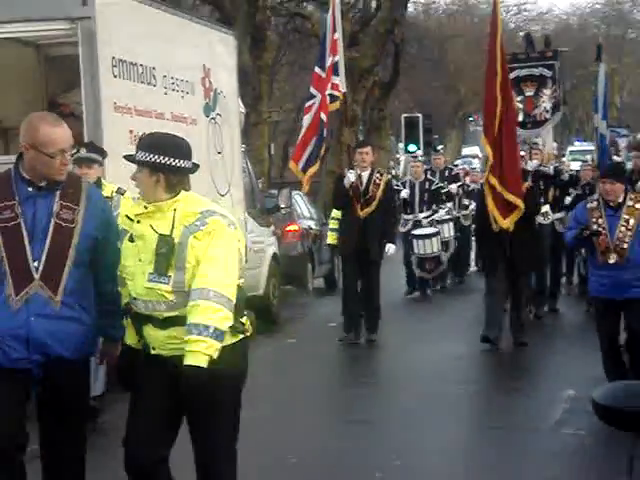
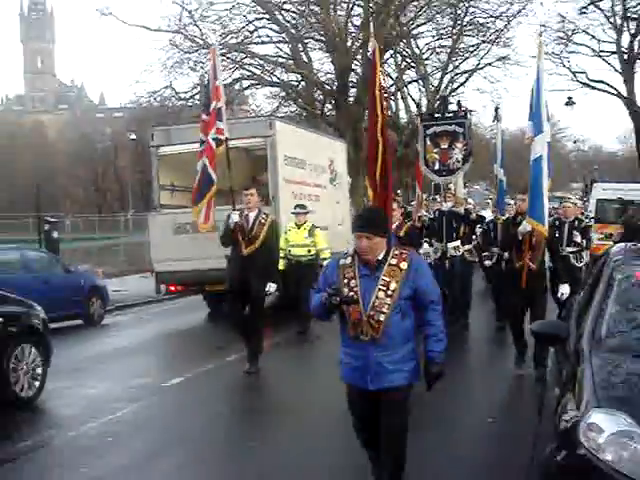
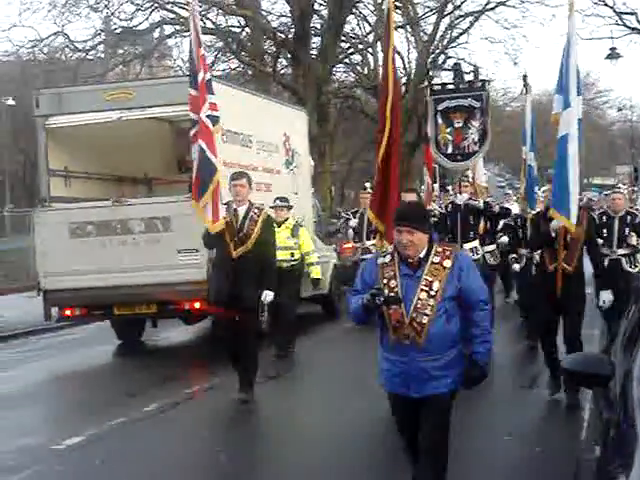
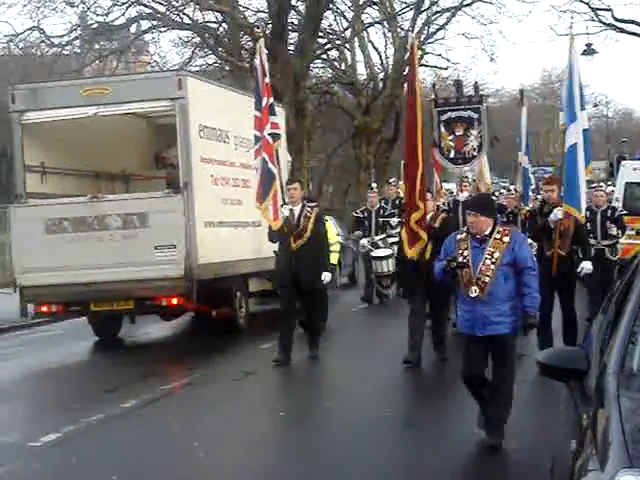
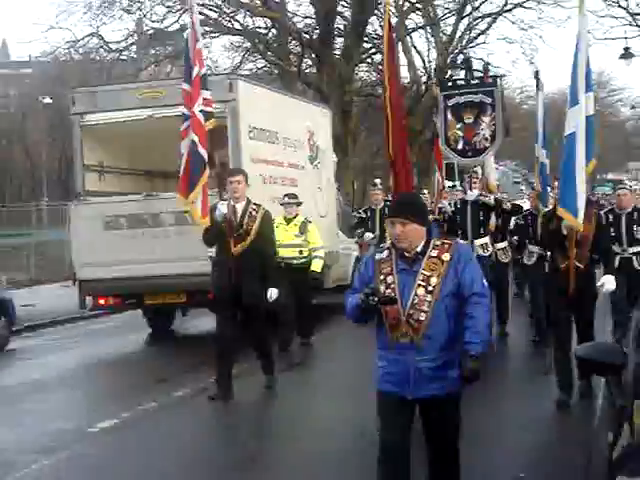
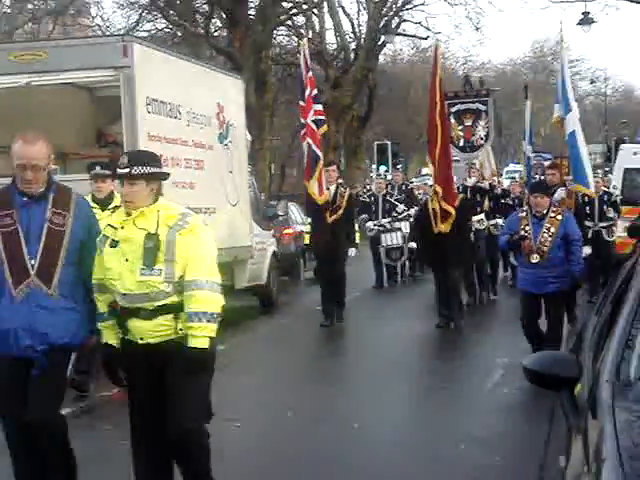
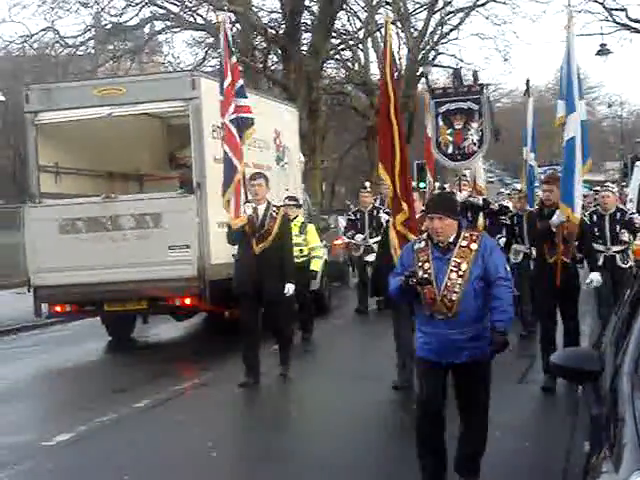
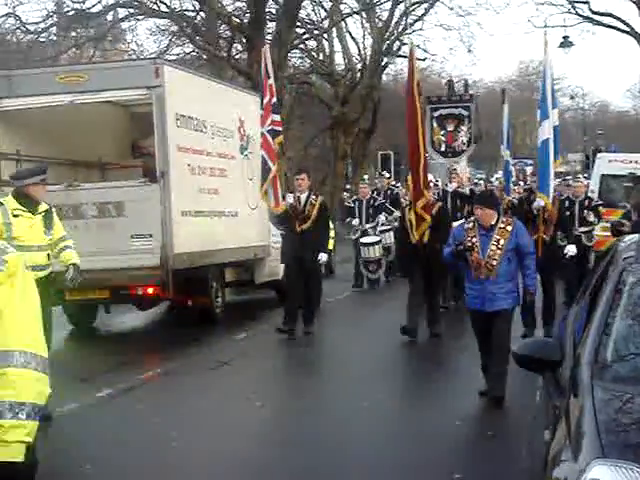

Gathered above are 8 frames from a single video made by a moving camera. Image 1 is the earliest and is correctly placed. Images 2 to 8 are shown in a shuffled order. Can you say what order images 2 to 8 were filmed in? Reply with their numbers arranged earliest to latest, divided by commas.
6, 8, 4, 7, 3, 5, 2
